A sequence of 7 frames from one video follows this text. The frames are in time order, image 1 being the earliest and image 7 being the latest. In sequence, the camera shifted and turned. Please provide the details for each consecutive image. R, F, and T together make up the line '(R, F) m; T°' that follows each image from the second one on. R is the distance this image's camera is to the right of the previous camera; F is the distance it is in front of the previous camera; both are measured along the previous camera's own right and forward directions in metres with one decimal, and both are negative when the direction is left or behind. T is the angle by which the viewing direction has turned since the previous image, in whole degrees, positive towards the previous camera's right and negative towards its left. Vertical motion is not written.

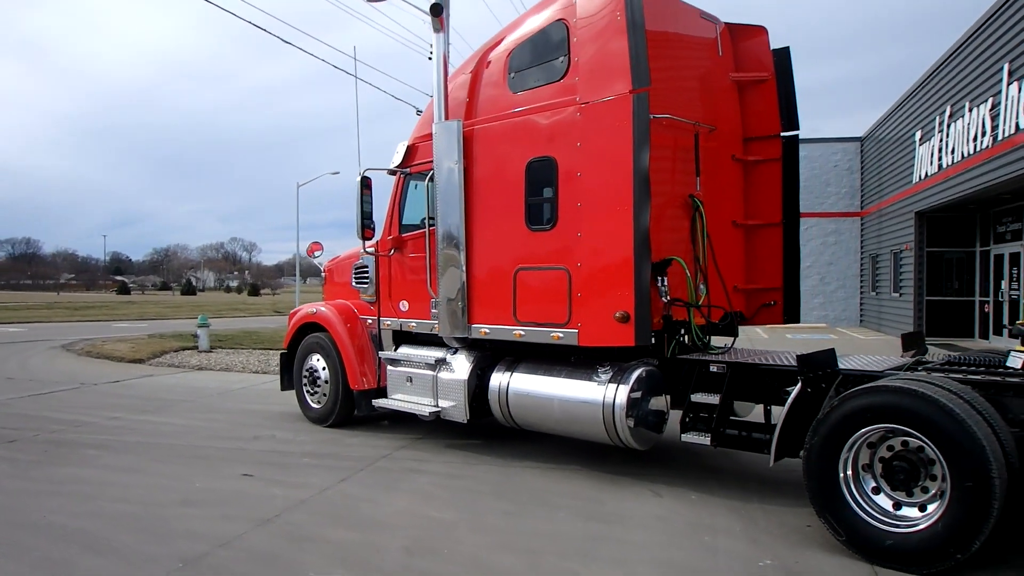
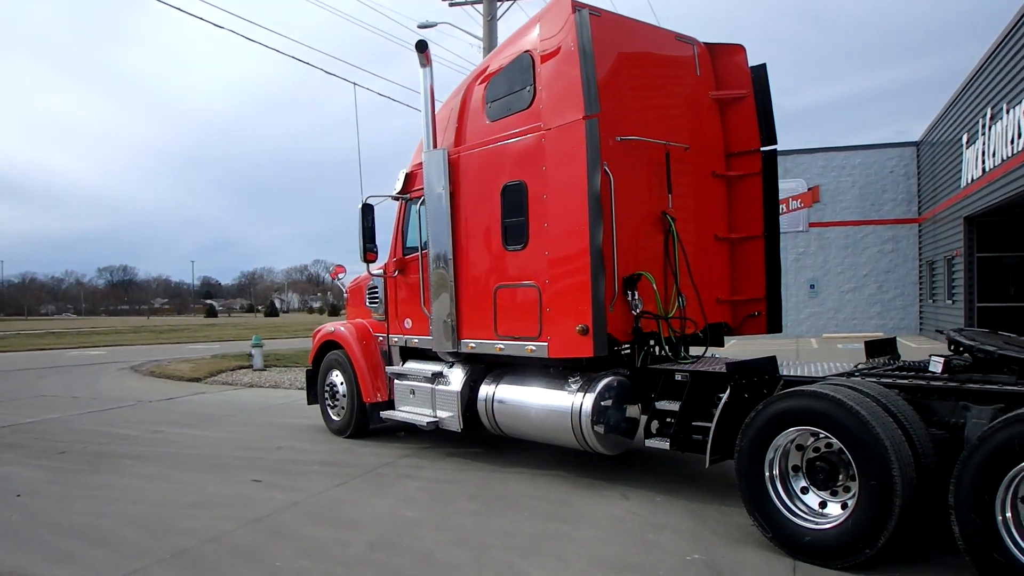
(+0.7, -0.4) m; -5°
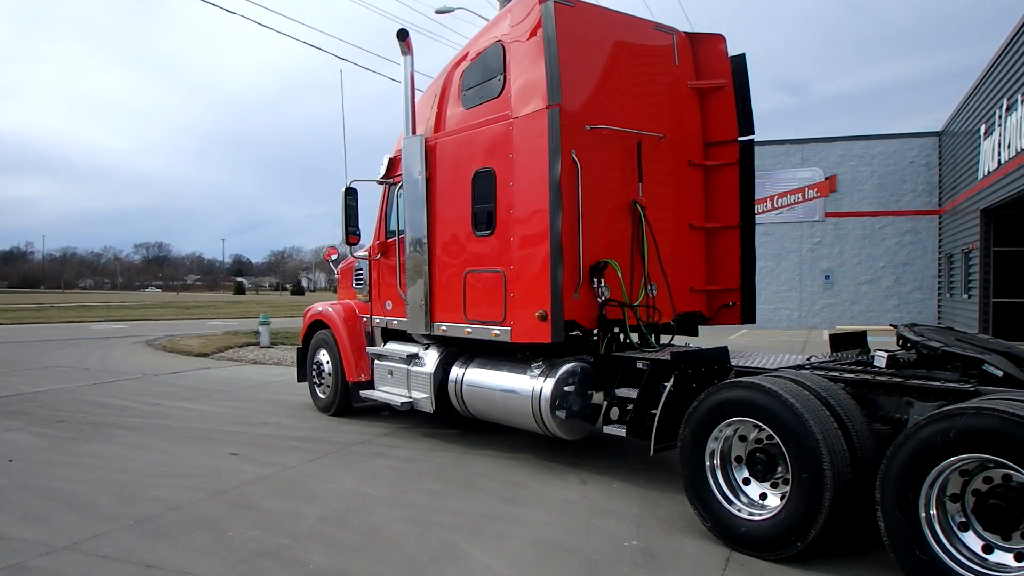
(+0.4, 0.0) m; -2°
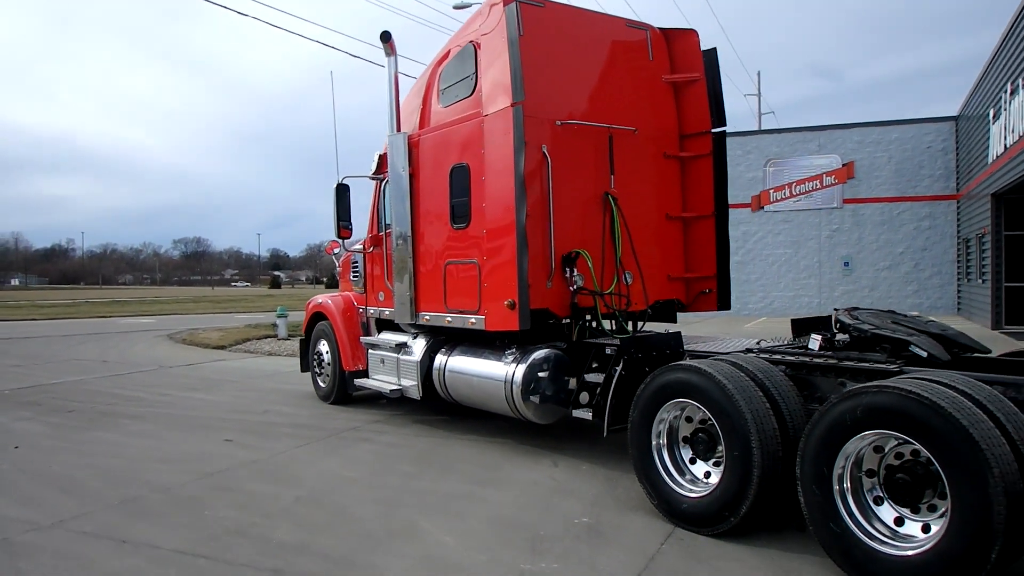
(+0.4, -0.2) m; -2°
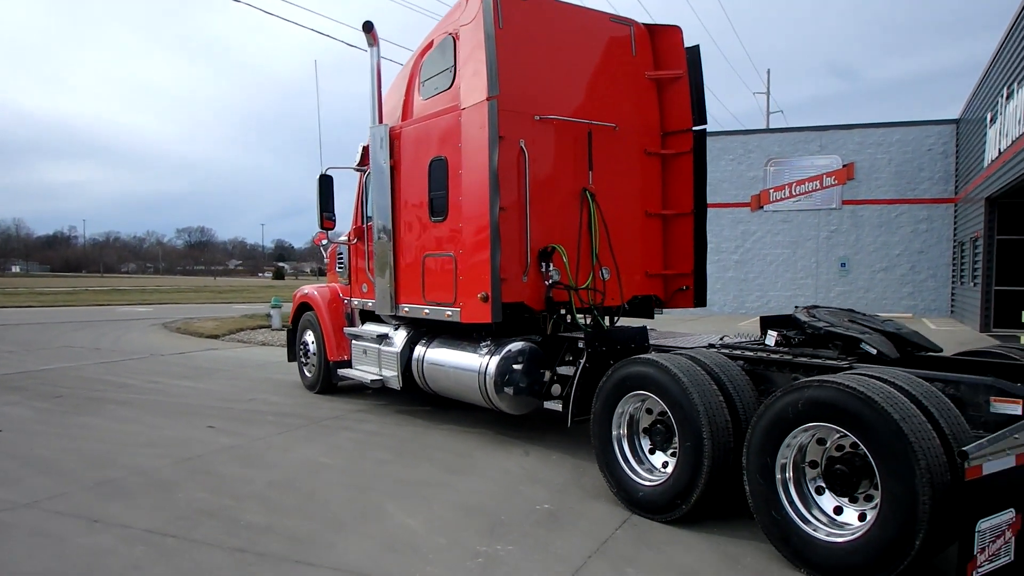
(+0.2, -0.1) m; 0°
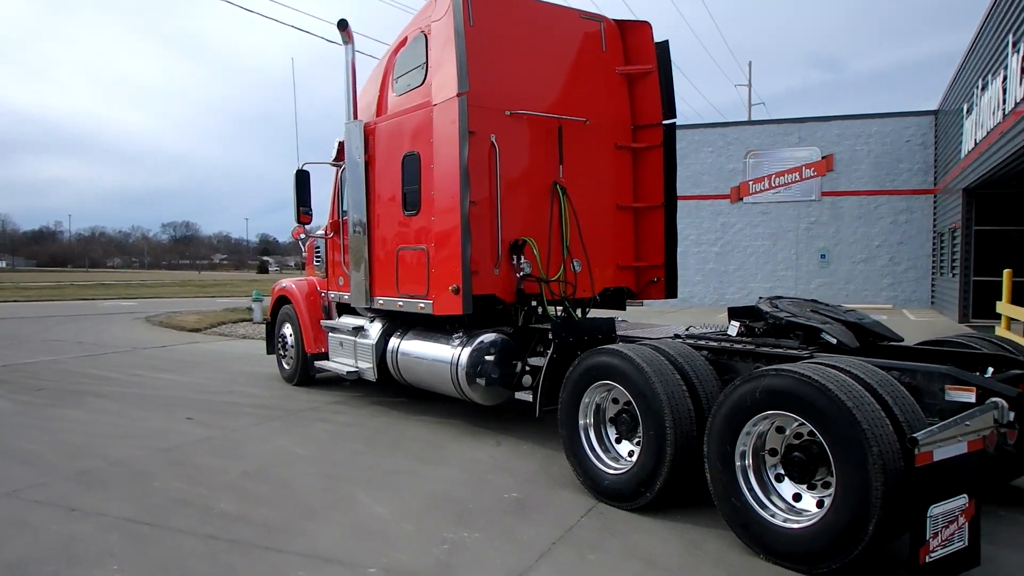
(+0.1, -0.1) m; +1°
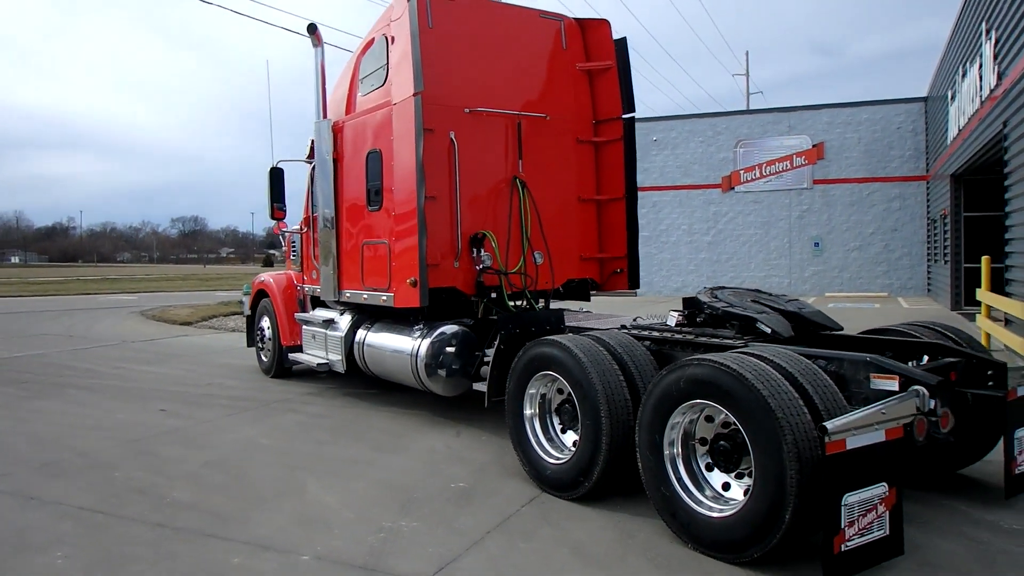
(+0.3, -0.1) m; 0°
